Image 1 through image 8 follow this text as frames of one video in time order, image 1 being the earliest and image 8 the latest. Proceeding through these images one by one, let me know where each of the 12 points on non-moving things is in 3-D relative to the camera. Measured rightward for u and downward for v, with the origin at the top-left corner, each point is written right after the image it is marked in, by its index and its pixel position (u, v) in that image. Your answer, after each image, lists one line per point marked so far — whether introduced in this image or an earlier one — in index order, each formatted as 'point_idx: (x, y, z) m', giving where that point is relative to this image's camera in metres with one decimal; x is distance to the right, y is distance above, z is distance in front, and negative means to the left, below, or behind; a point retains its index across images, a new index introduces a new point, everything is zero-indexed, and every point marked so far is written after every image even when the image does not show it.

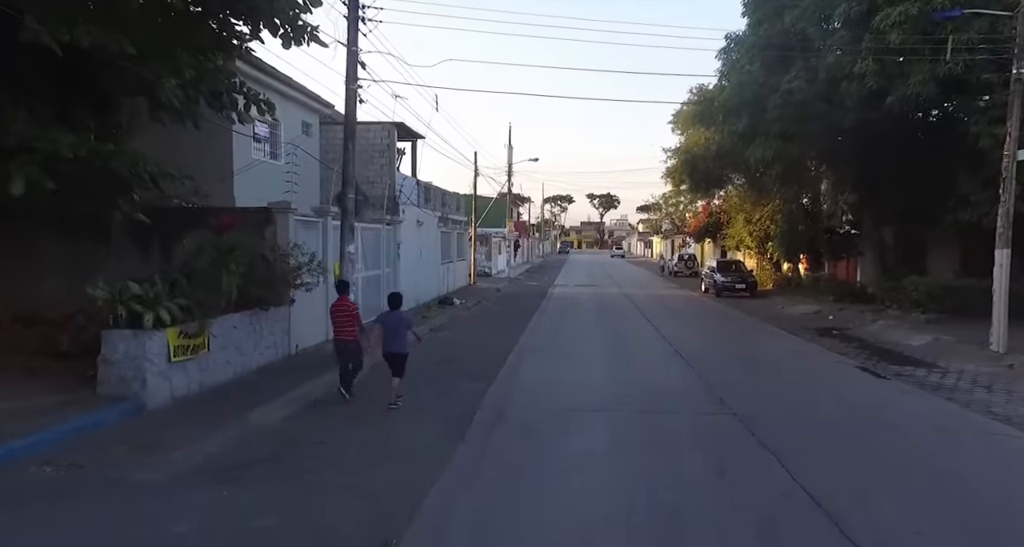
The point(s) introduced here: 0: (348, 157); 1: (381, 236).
0: (-3.2, +2.2, +12.9) m
1: (-3.7, +1.0, +19.0) m
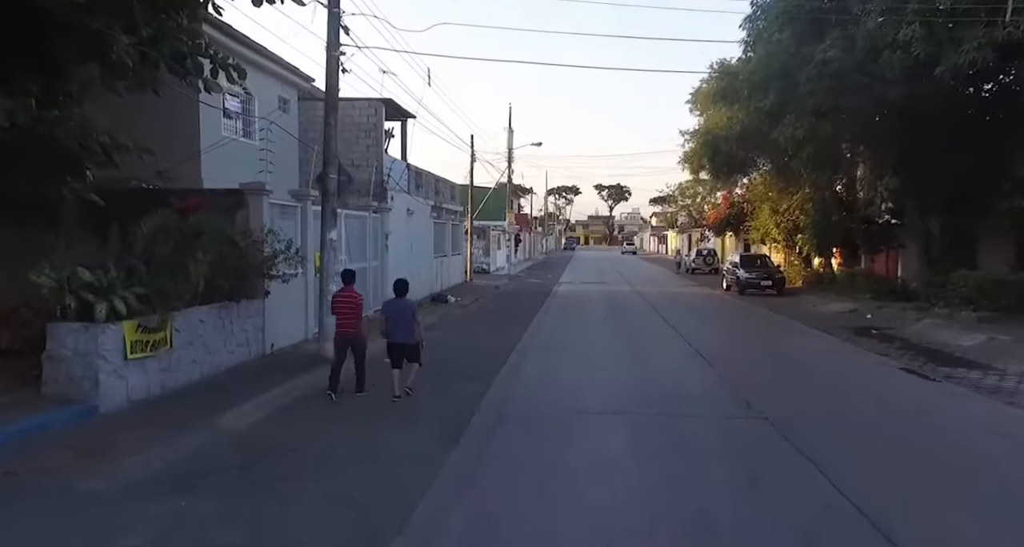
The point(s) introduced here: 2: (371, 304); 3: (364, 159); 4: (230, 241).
0: (-3.2, +2.4, +11.5) m
1: (-3.8, +1.3, +17.6) m
2: (-3.8, -0.8, +17.9) m
3: (-4.3, +3.4, +19.8) m
4: (-4.4, +0.5, +10.5) m
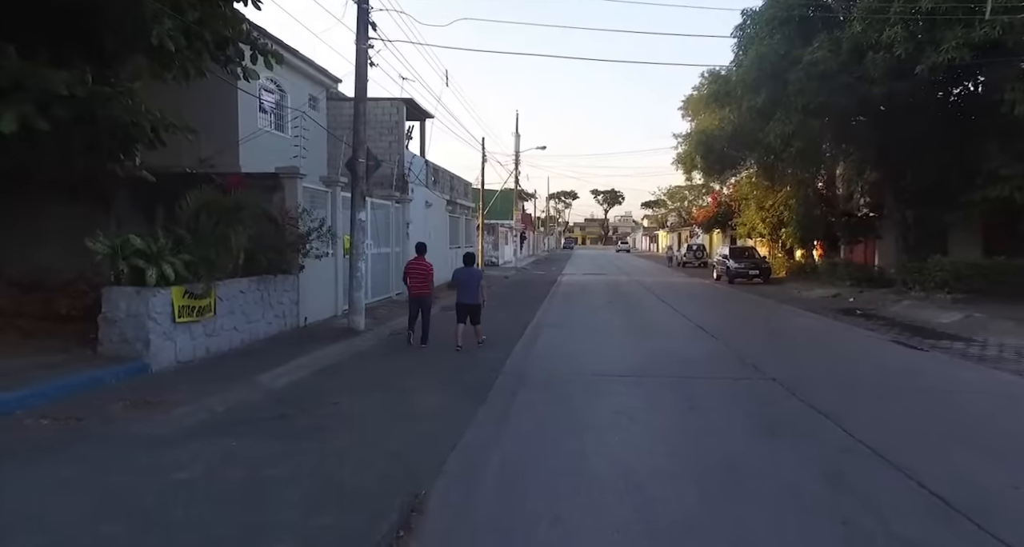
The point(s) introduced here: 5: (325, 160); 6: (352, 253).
0: (-2.8, +2.8, +12.4) m
1: (-3.4, +1.6, +18.5) m
2: (-3.4, -0.4, +18.7) m
3: (-3.9, +3.8, +20.7) m
4: (-4.1, +1.0, +11.4) m
5: (-5.3, +3.3, +18.8) m
6: (-3.0, +0.4, +12.4) m
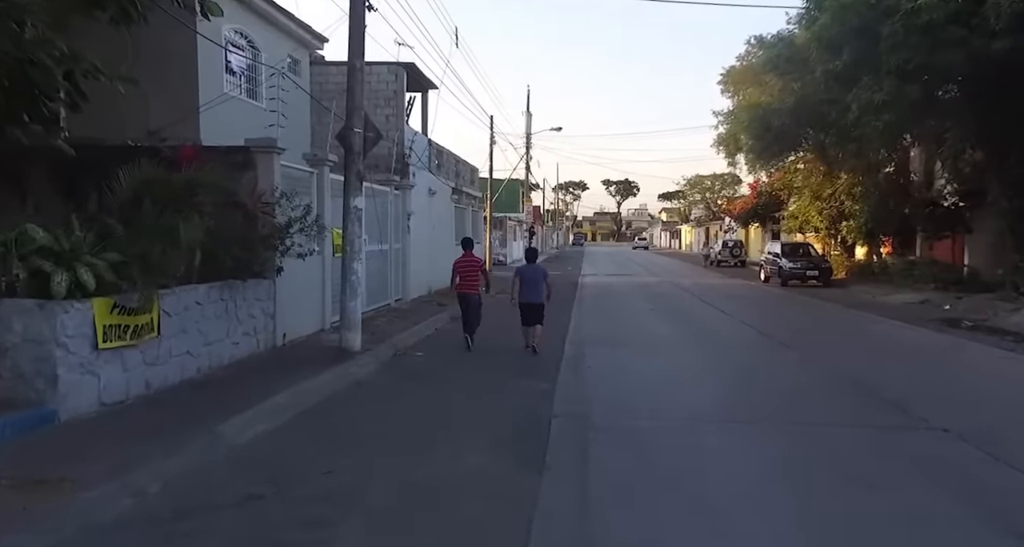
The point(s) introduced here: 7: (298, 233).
0: (-2.3, +2.8, +9.5) m
1: (-2.9, +1.7, +15.6) m
2: (-2.9, -0.4, +15.9) m
3: (-3.4, +3.8, +17.8) m
4: (-3.6, +0.9, +8.6) m
5: (-4.8, +3.3, +15.9) m
6: (-2.4, +0.3, +9.6) m
7: (-3.2, +0.6, +9.7) m
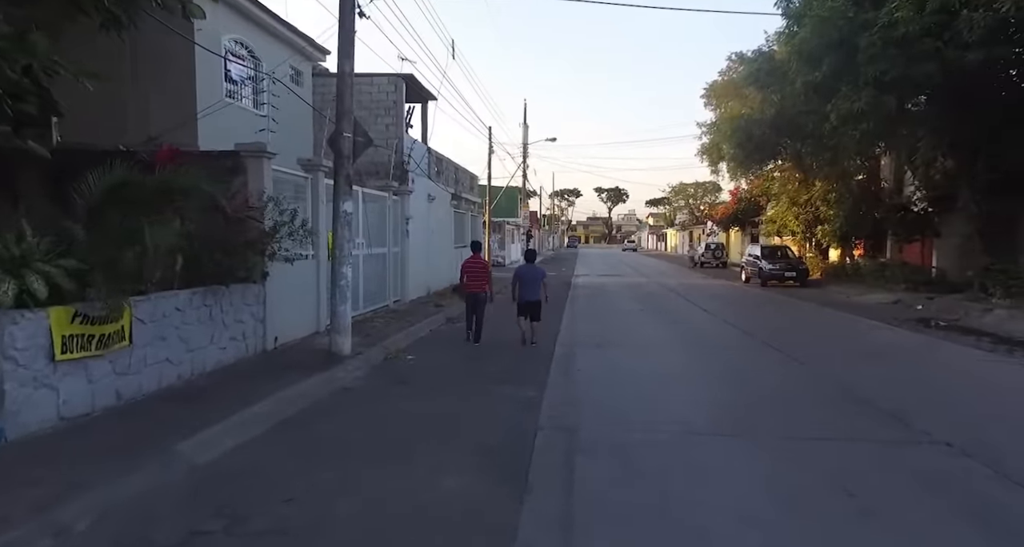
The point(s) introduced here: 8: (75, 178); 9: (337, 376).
0: (-2.4, +2.7, +9.6) m
1: (-3.0, +1.5, +15.7) m
2: (-3.0, -0.5, +15.9) m
3: (-3.4, +3.7, +17.9) m
4: (-3.7, +0.8, +8.6) m
5: (-4.9, +3.2, +16.0) m
6: (-2.6, +0.3, +9.6) m
7: (-3.3, +0.5, +9.7) m
8: (-6.2, +1.3, +9.6) m
9: (-2.4, -1.3, +9.0) m
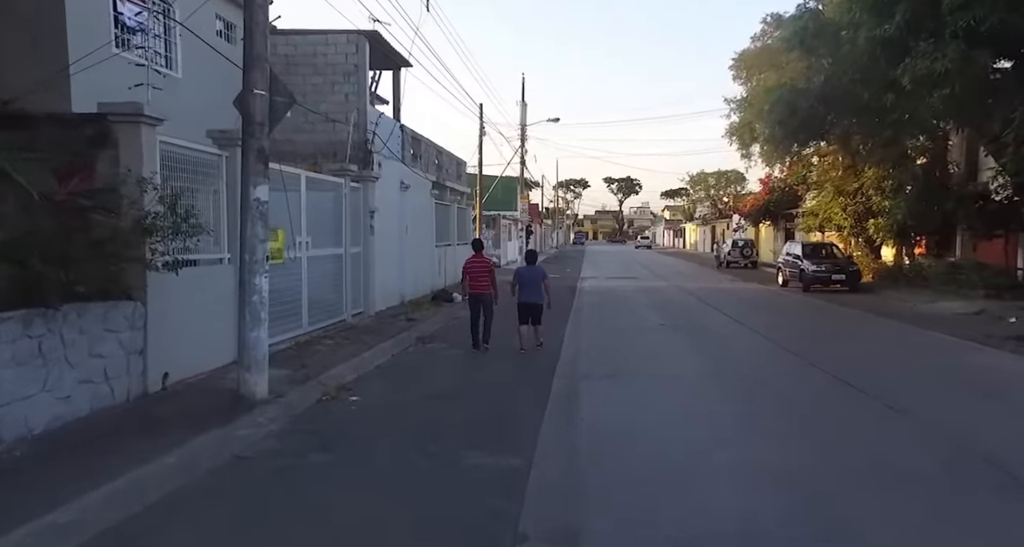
0: (-2.7, +2.6, +6.9) m
1: (-3.3, +1.5, +13.0) m
2: (-3.3, -0.6, +13.2) m
3: (-3.8, +3.6, +15.1) m
4: (-3.9, +0.7, +5.9) m
5: (-5.2, +3.2, +13.2) m
6: (-2.8, +0.1, +6.9) m
7: (-3.5, +0.4, +7.0) m
8: (-6.4, +1.2, +6.8) m
9: (-2.6, -1.5, +6.3) m
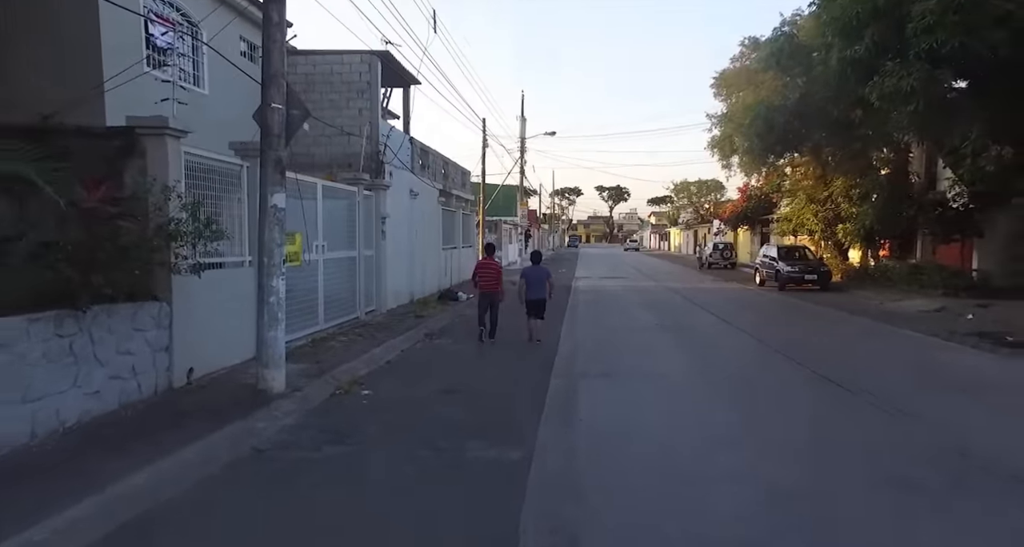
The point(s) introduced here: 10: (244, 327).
0: (-2.6, +2.6, +7.3) m
1: (-3.2, +1.4, +13.4) m
2: (-3.2, -0.7, +13.7) m
3: (-3.6, +3.5, +15.6) m
4: (-3.9, +0.7, +6.4) m
5: (-5.1, +3.1, +13.8) m
6: (-2.8, +0.1, +7.4) m
7: (-3.5, +0.3, +7.5) m
8: (-6.4, +1.2, +7.3) m
9: (-2.6, -1.5, +6.7) m
10: (-3.6, -0.8, +9.0) m
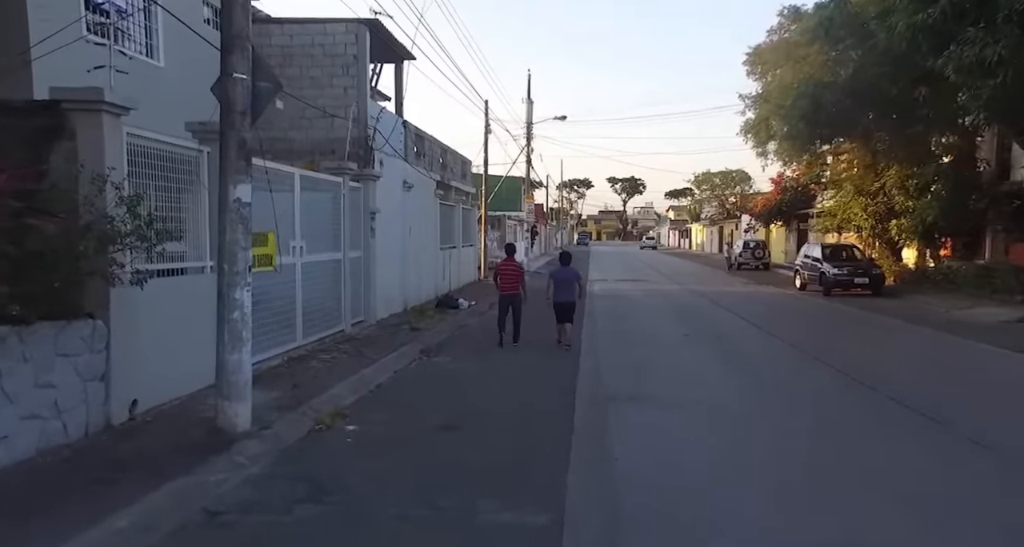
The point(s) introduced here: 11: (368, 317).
0: (-2.5, +2.5, +5.9) m
1: (-3.1, +1.4, +12.0) m
2: (-3.1, -0.7, +12.3) m
3: (-3.5, +3.5, +14.2) m
4: (-3.7, +0.6, +4.9) m
5: (-5.0, +3.0, +12.3) m
6: (-2.6, 0.0, +6.0) m
7: (-3.3, +0.2, +6.0) m
8: (-6.3, +1.1, +5.9) m
9: (-2.4, -1.6, +5.3) m
10: (-3.5, -0.8, +7.6) m
11: (-2.9, -0.9, +13.6) m
